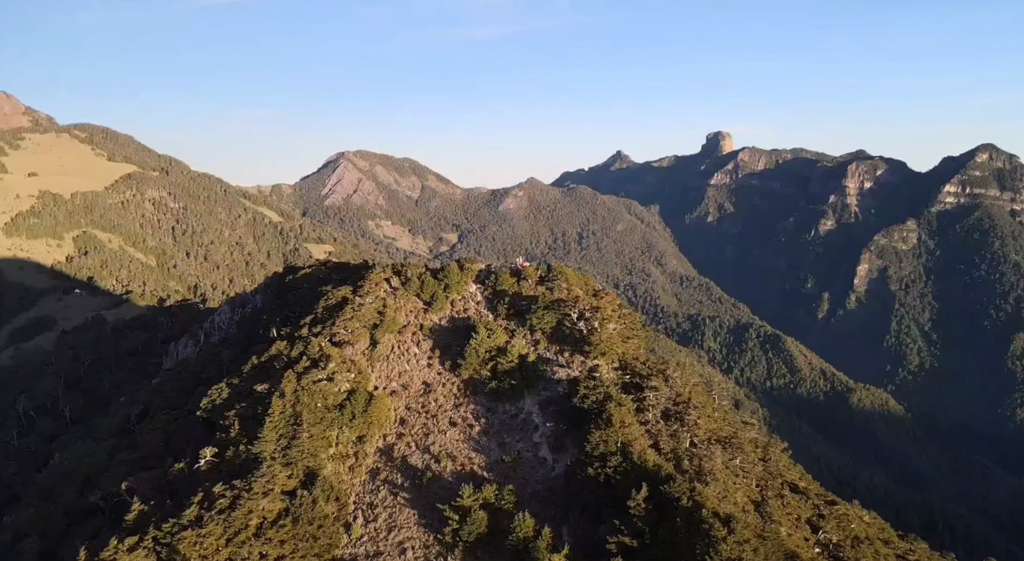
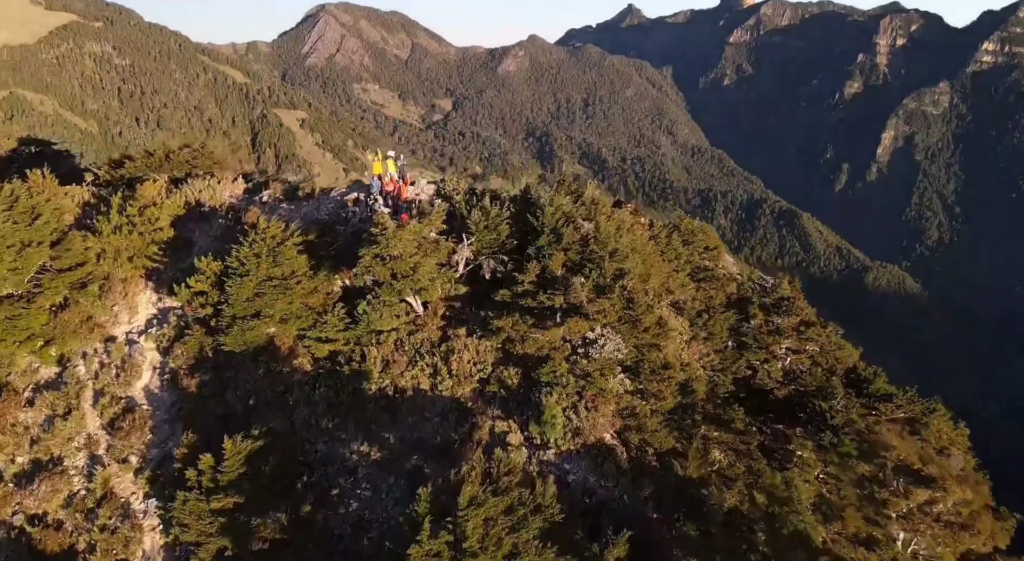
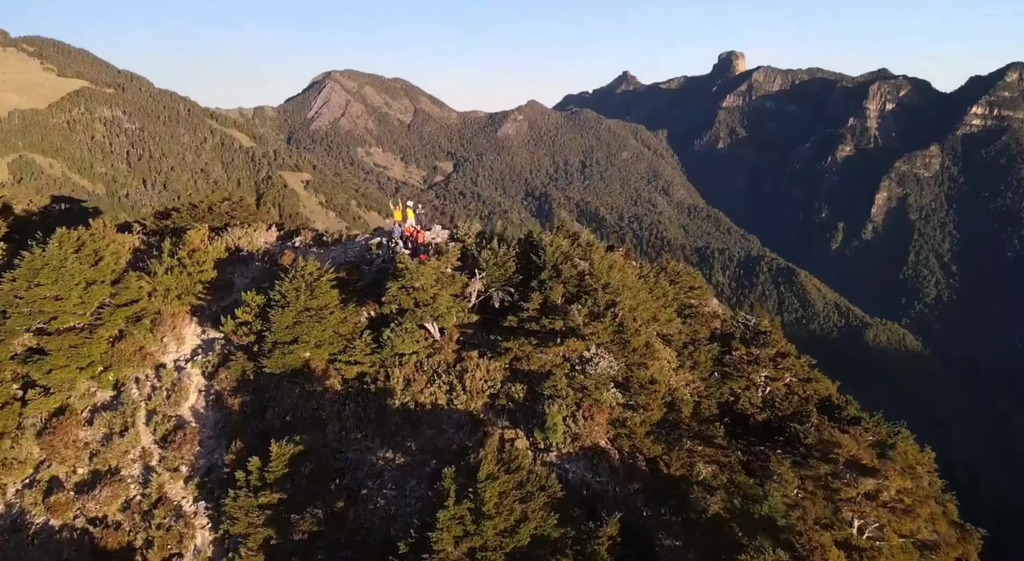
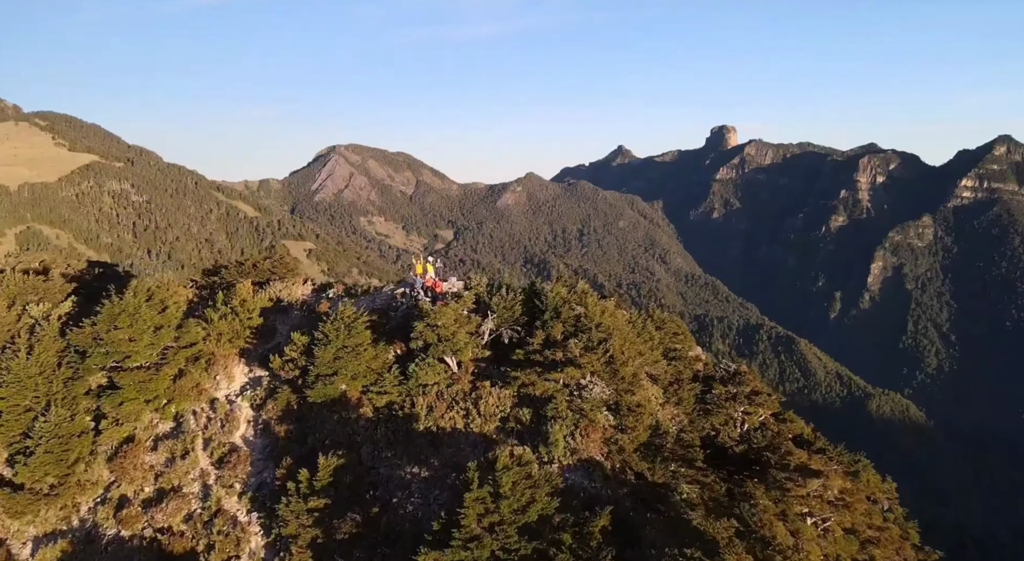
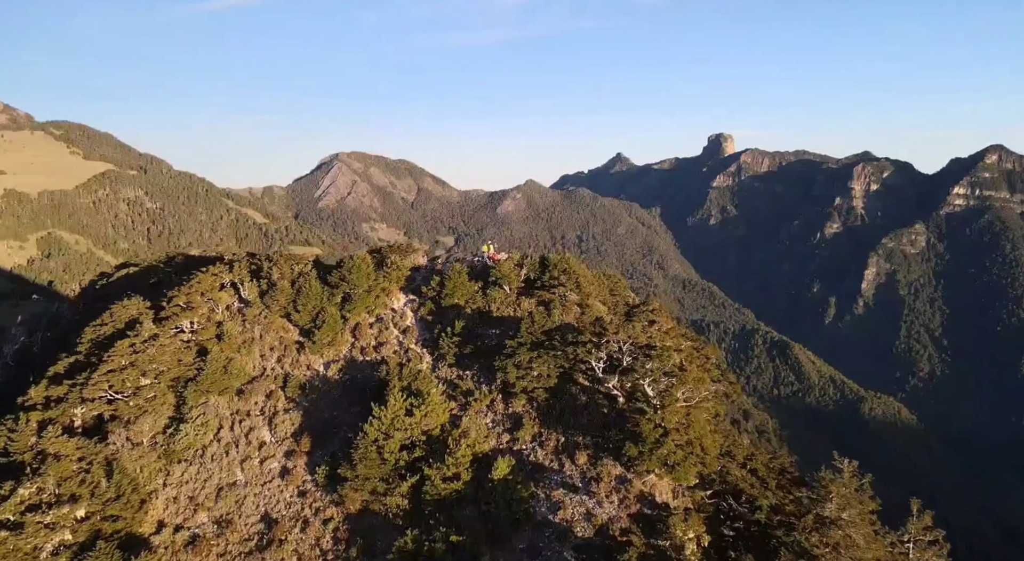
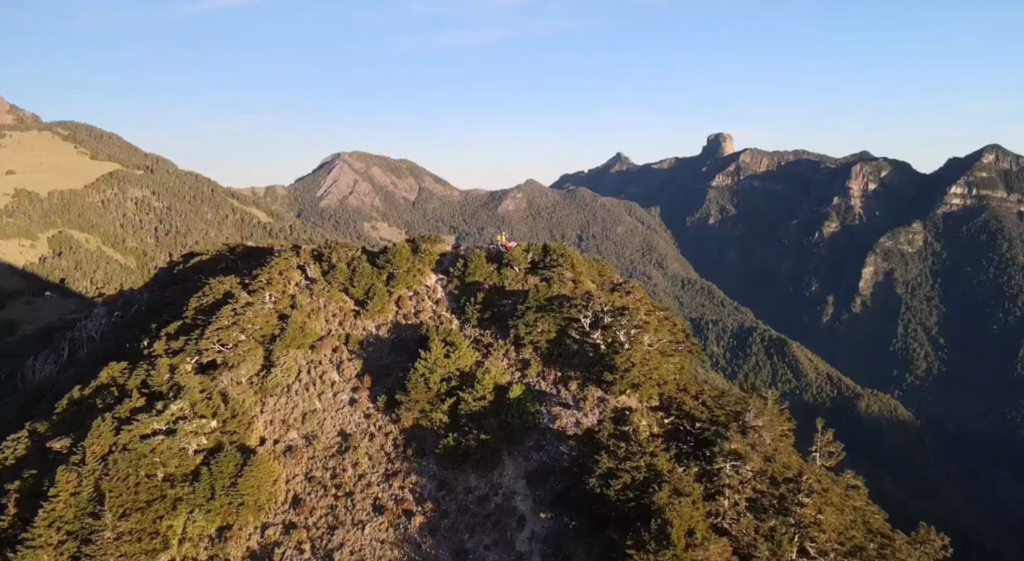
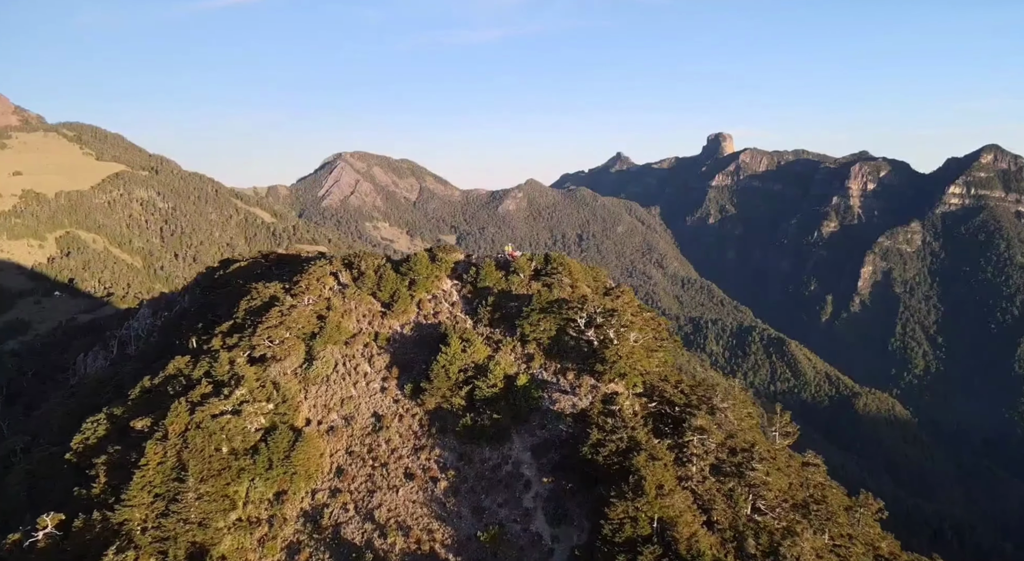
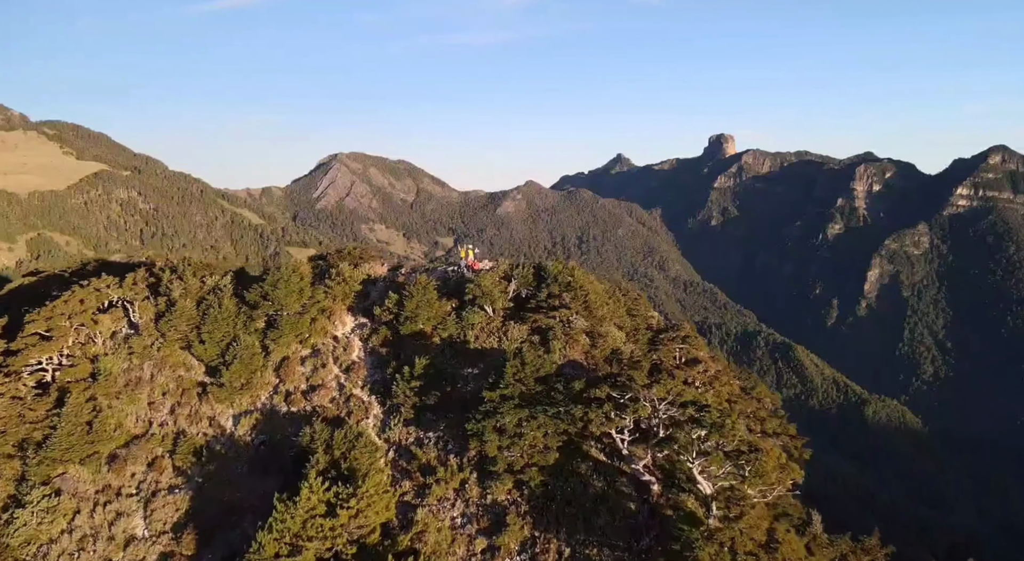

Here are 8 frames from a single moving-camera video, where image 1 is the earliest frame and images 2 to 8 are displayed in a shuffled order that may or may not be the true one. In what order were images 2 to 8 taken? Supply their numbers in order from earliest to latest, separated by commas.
7, 6, 5, 8, 4, 3, 2
